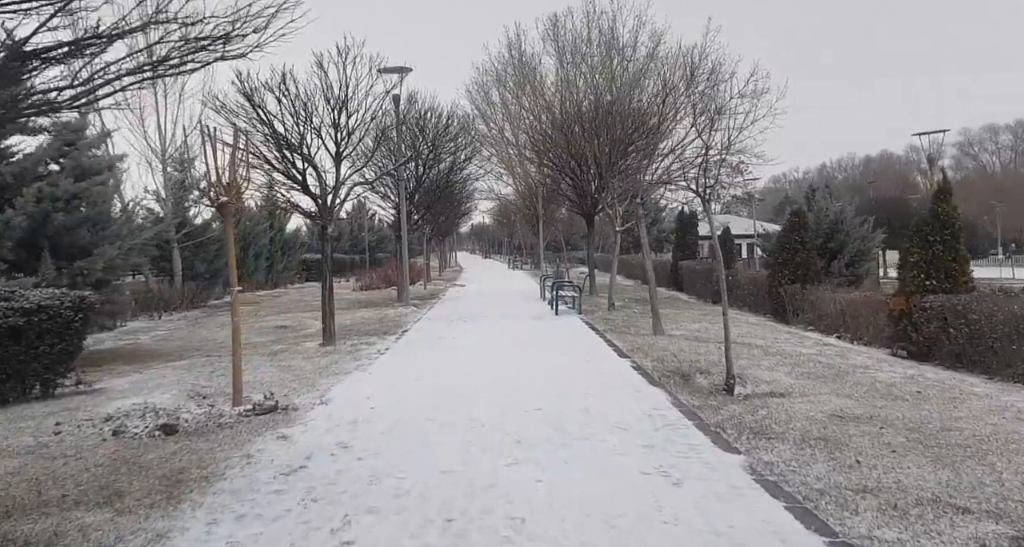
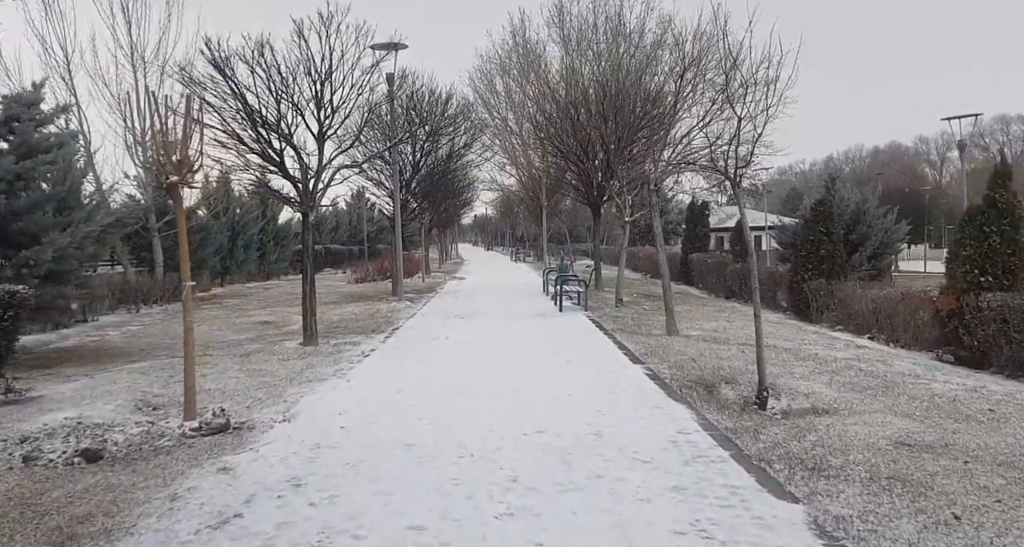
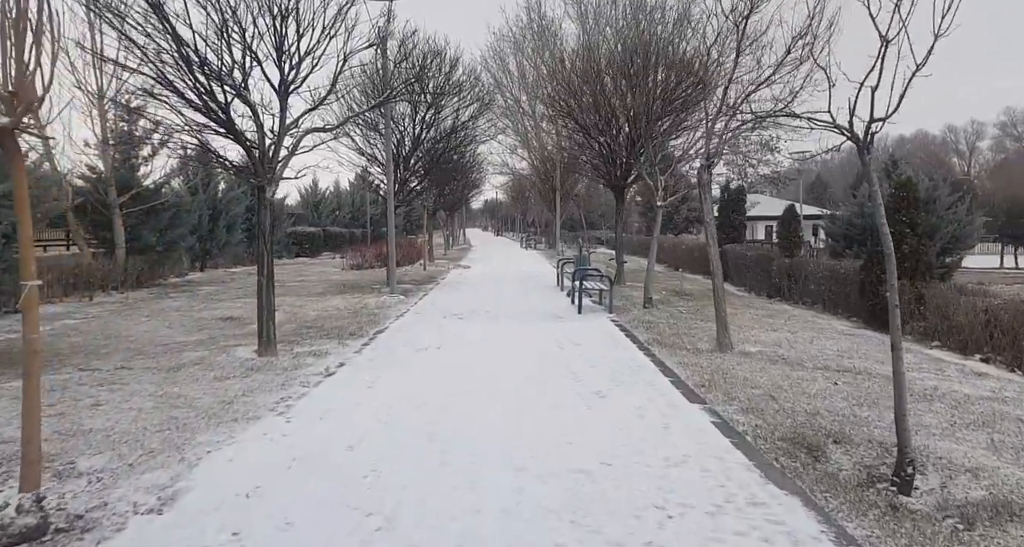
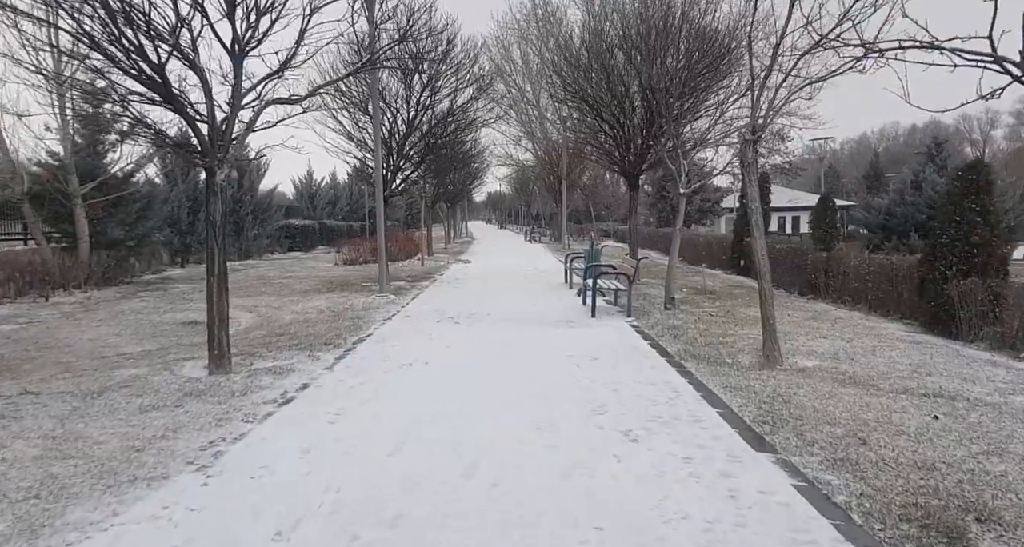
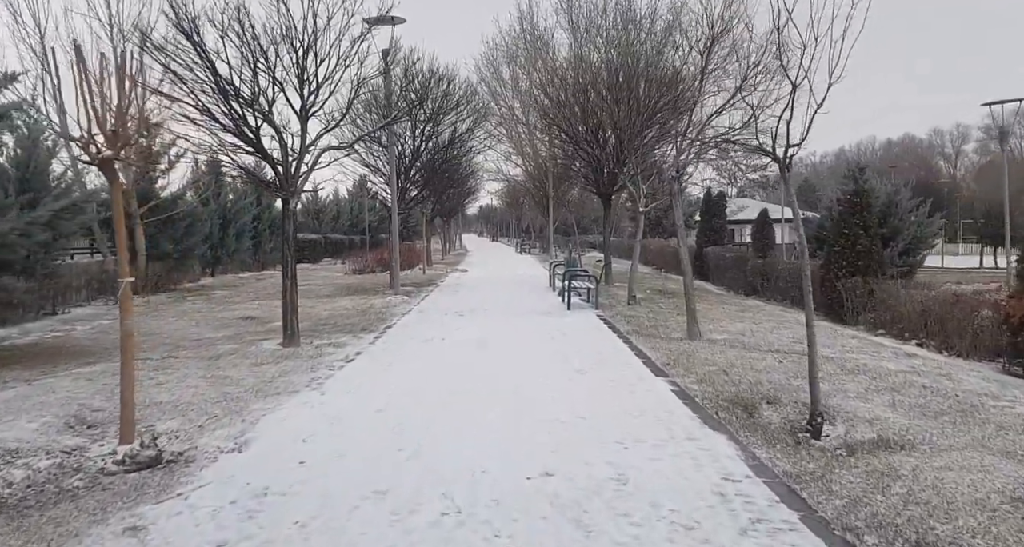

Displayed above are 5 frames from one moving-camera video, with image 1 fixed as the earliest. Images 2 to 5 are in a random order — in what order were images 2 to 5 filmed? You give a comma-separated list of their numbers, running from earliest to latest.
2, 5, 3, 4
